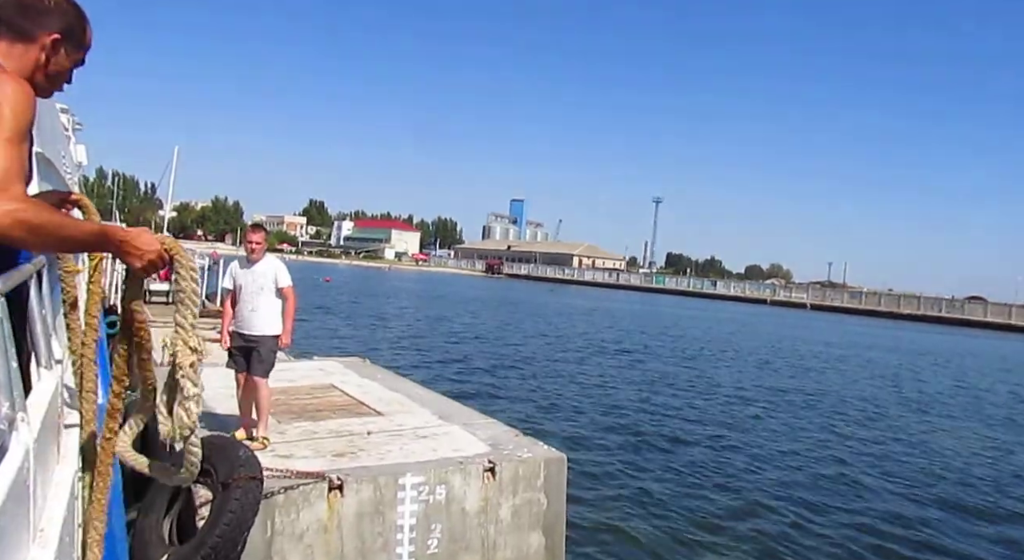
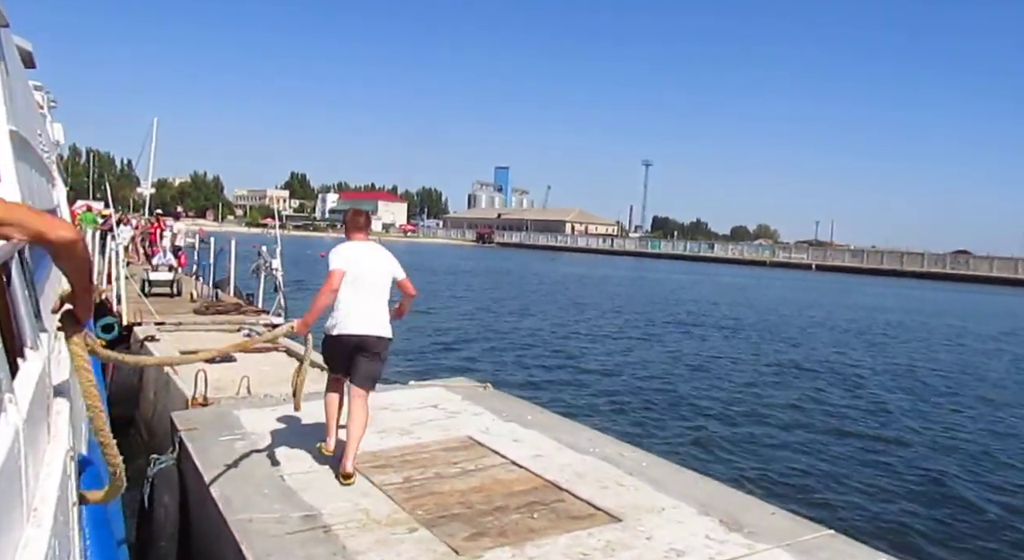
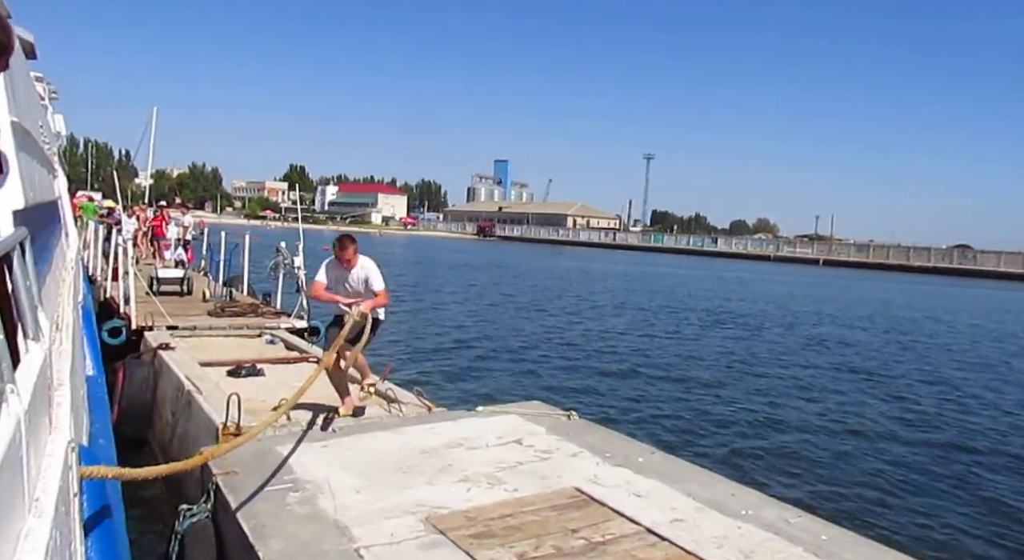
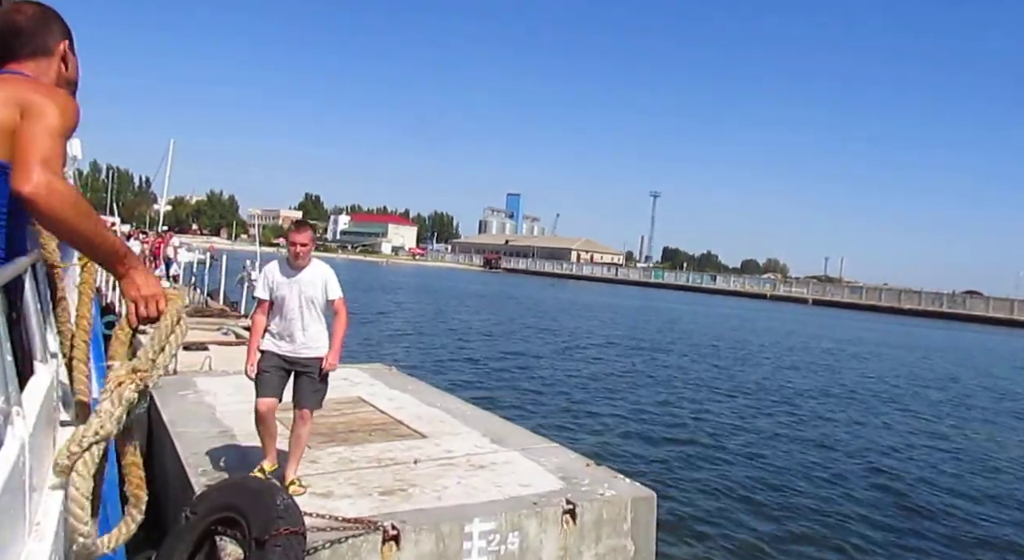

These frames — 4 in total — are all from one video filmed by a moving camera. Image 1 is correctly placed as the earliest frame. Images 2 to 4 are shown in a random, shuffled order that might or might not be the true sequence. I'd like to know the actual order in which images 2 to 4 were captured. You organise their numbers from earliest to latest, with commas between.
4, 2, 3
